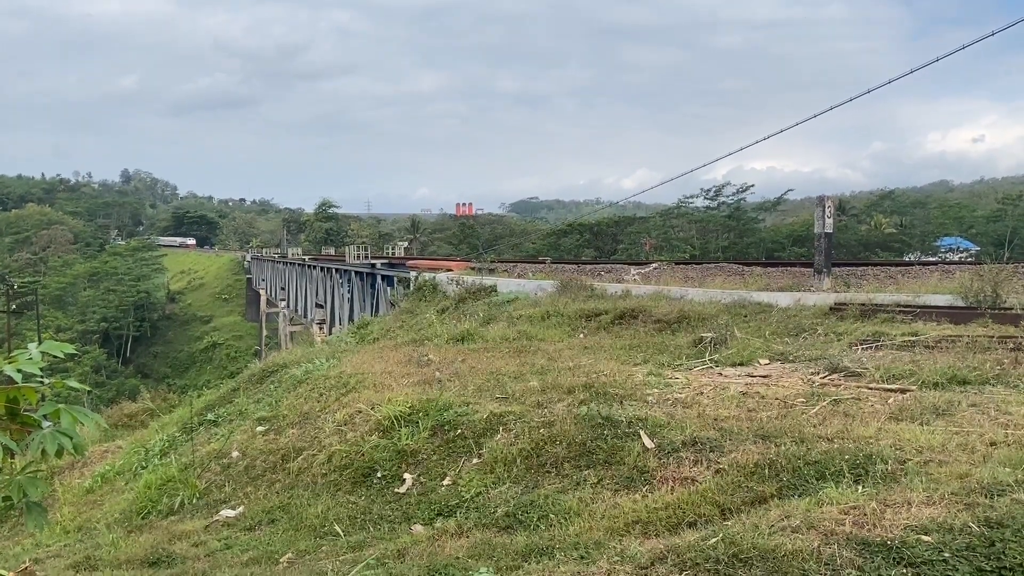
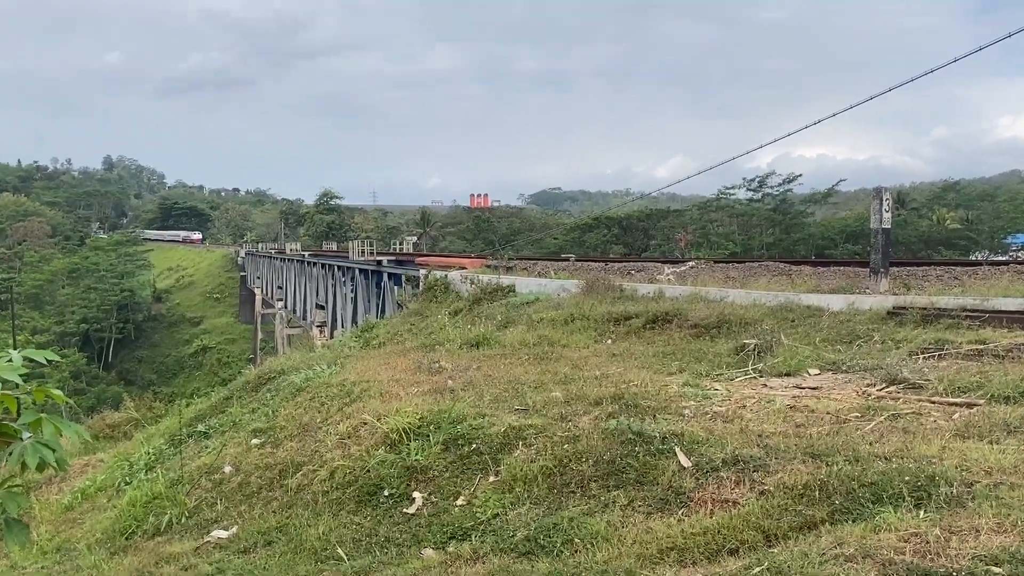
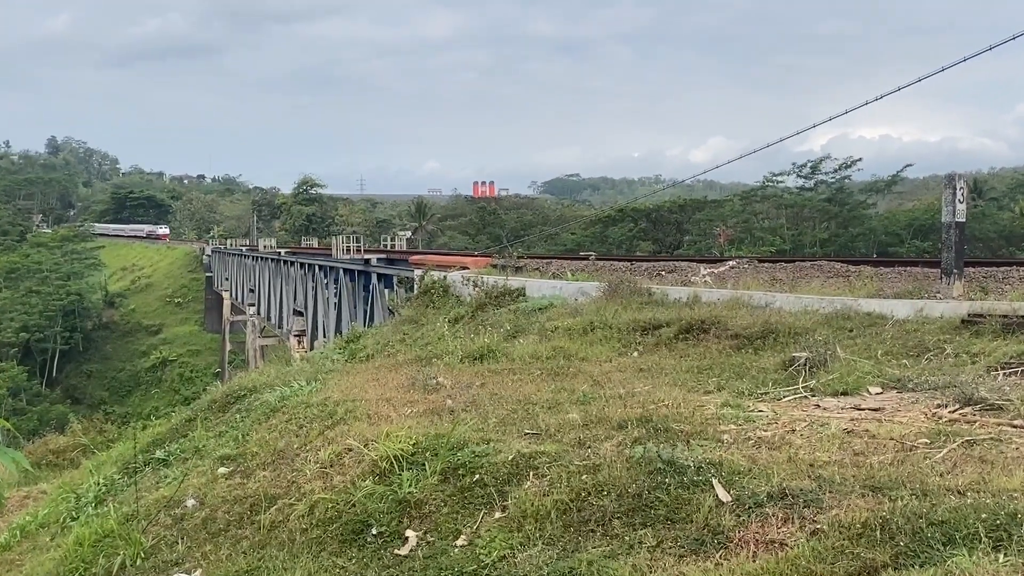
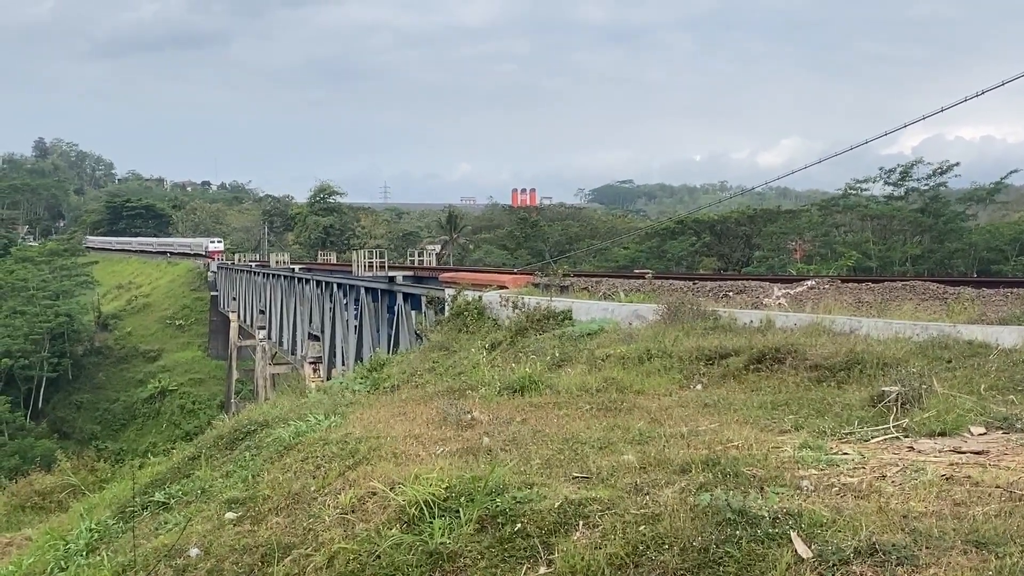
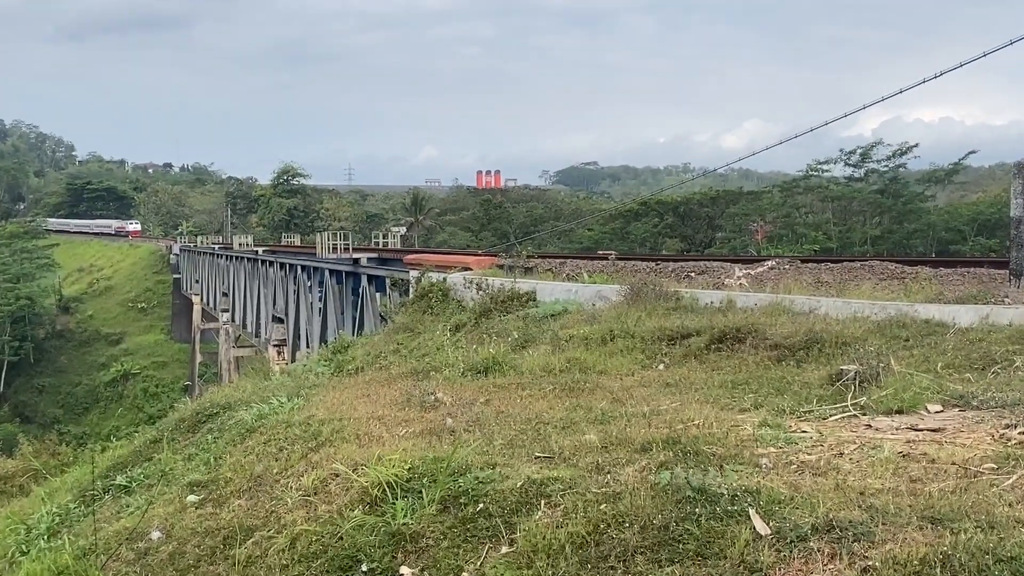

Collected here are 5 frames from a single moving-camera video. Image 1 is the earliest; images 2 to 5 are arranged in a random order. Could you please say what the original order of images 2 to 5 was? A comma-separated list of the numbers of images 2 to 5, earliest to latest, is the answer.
2, 3, 5, 4
